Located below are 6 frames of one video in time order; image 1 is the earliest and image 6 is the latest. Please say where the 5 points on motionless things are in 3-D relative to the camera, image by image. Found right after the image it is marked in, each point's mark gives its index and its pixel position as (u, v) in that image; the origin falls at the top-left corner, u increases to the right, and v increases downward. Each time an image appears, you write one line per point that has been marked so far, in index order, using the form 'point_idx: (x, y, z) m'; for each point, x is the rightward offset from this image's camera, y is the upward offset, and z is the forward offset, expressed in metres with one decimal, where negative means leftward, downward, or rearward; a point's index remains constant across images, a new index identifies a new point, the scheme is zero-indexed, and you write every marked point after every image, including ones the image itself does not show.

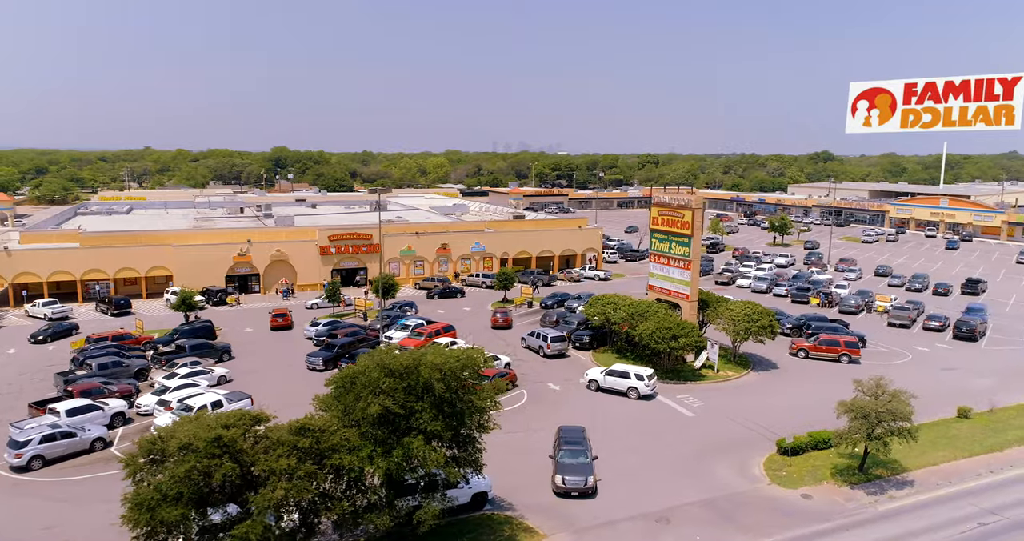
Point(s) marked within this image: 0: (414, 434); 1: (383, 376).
0: (-2.1, -3.5, +14.7) m
1: (-2.9, -2.3, +14.9) m
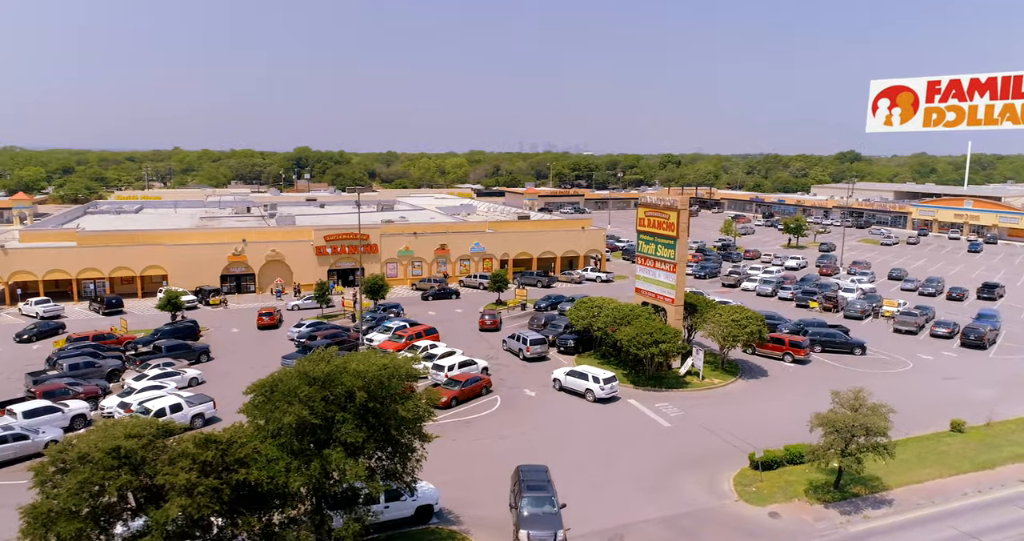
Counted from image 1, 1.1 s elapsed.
0: (-3.6, -3.6, +14.0) m
1: (-4.4, -2.3, +14.1) m
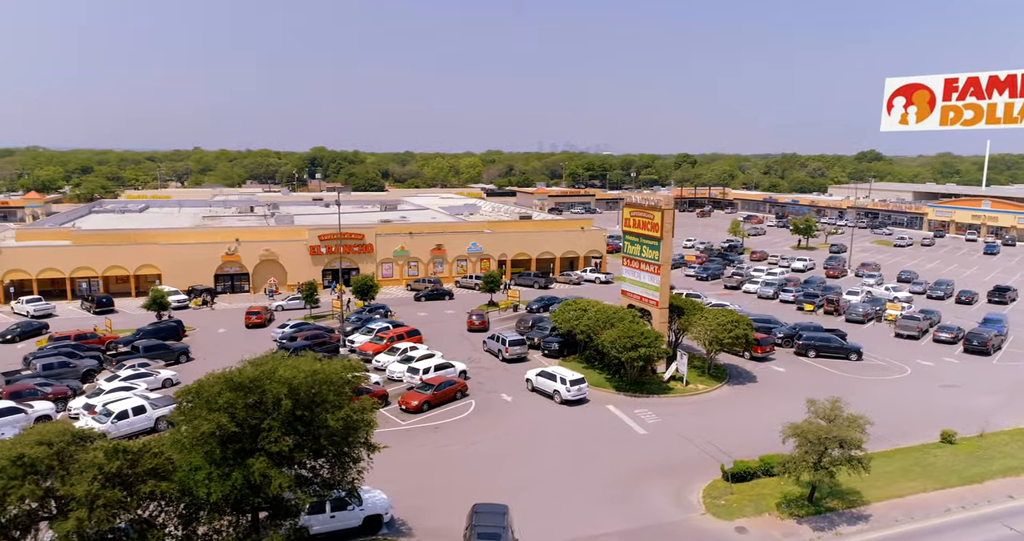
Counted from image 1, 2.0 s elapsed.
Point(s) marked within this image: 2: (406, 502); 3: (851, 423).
0: (-4.9, -3.6, +13.4) m
1: (-5.7, -2.4, +13.6) m
2: (-3.1, -6.6, +19.5) m
3: (+9.1, -4.1, +18.4) m
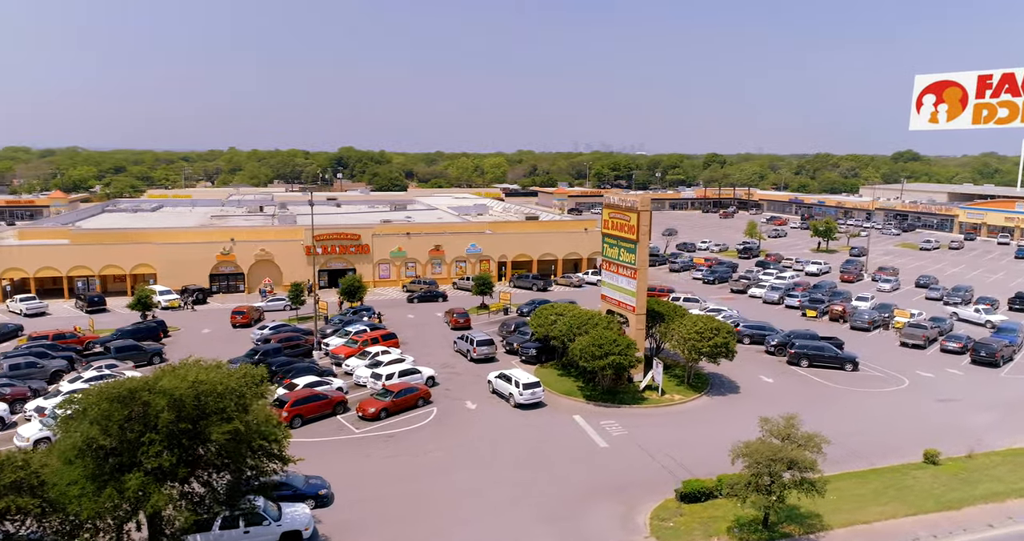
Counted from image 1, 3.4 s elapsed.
0: (-6.9, -3.7, +12.7) m
1: (-7.7, -2.4, +12.9) m
2: (-4.8, -6.7, +18.7) m
3: (+7.3, -4.3, +17.0) m
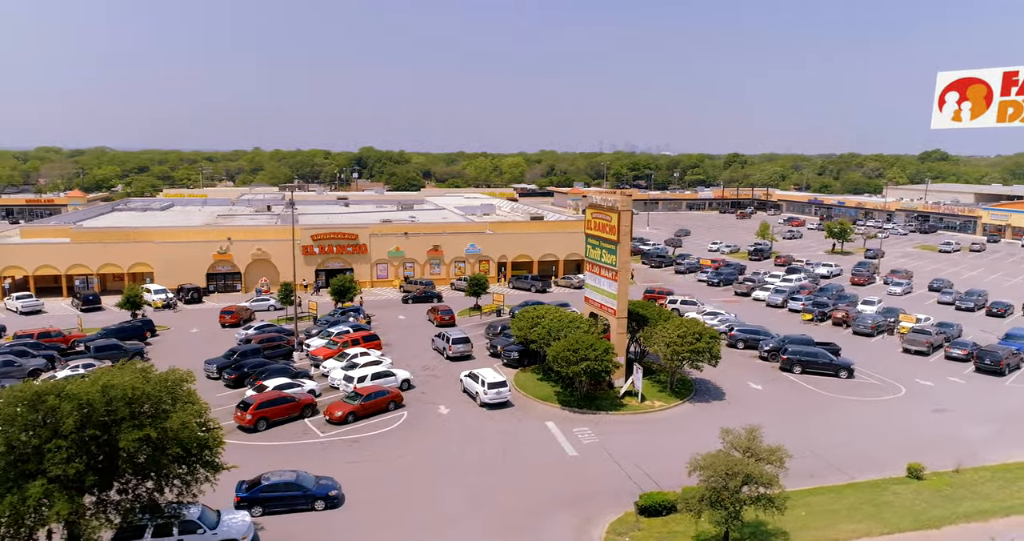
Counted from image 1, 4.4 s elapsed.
0: (-8.4, -3.7, +12.2) m
1: (-9.1, -2.5, +12.5) m
2: (-6.1, -6.7, +18.2) m
3: (+6.0, -4.4, +16.1) m
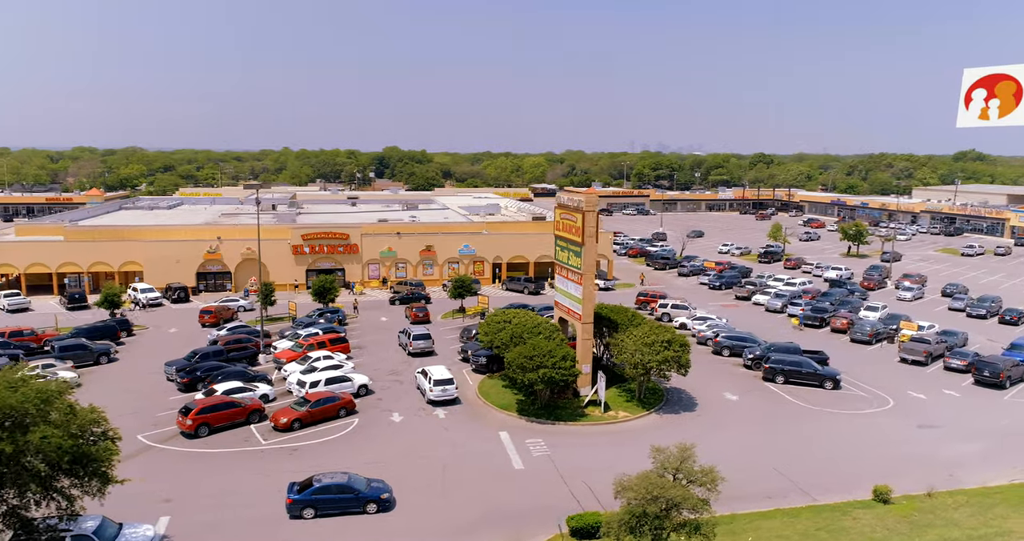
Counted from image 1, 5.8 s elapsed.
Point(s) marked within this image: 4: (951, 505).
0: (-10.5, -3.7, +11.5) m
1: (-11.2, -2.5, +11.8) m
2: (-8.0, -6.8, +17.4) m
3: (+4.0, -4.5, +14.8) m
4: (+12.1, -6.4, +18.8) m
